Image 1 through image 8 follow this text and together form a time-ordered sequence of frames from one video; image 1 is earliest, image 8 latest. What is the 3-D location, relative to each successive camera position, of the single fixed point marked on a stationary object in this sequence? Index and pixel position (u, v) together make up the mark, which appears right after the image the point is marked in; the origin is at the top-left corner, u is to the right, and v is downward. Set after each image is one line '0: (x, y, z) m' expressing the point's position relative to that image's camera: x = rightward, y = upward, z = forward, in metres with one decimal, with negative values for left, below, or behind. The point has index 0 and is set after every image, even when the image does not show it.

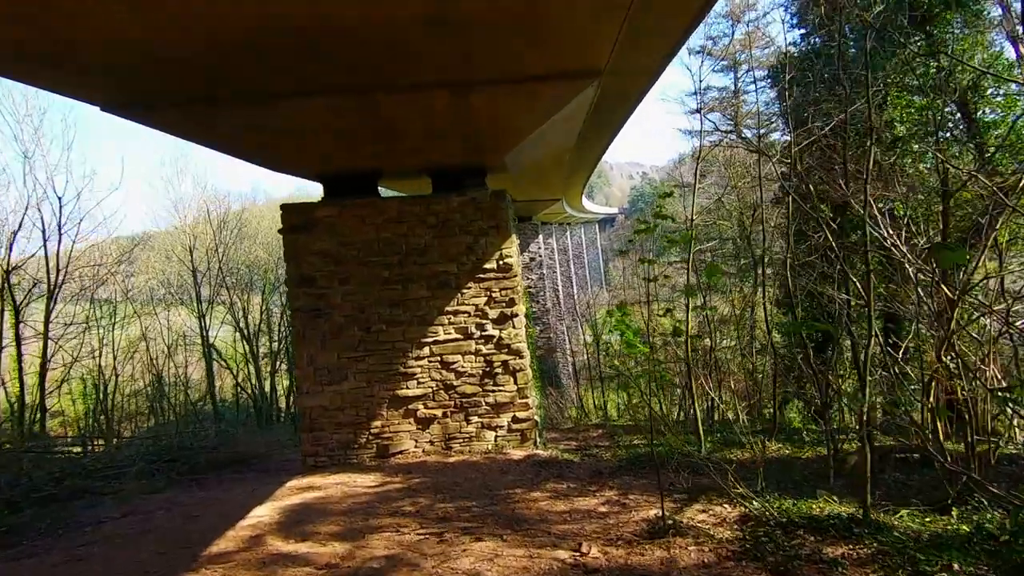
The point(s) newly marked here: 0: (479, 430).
0: (-0.3, -1.5, +5.7) m
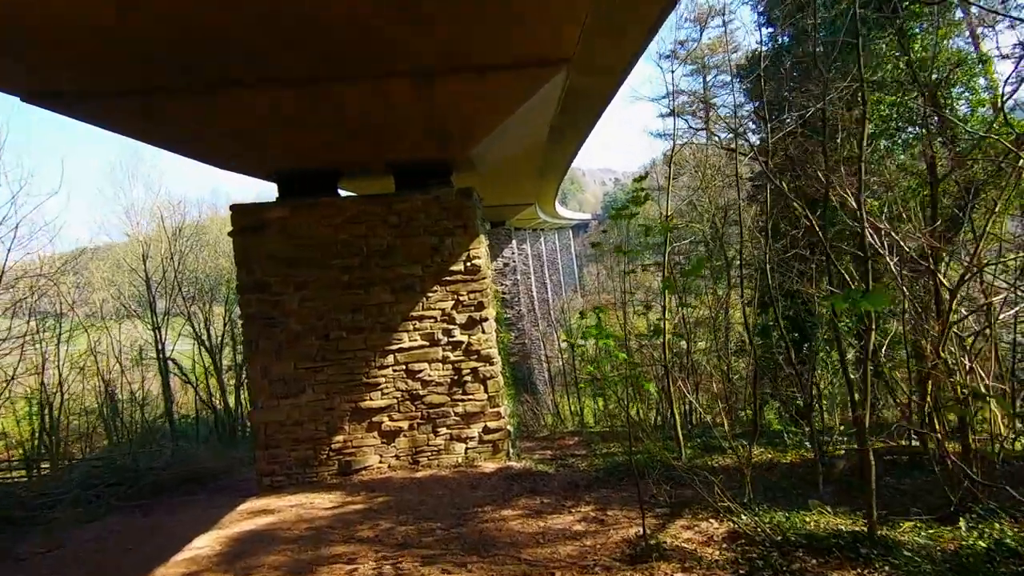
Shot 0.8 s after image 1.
0: (-0.6, -1.5, +5.4) m
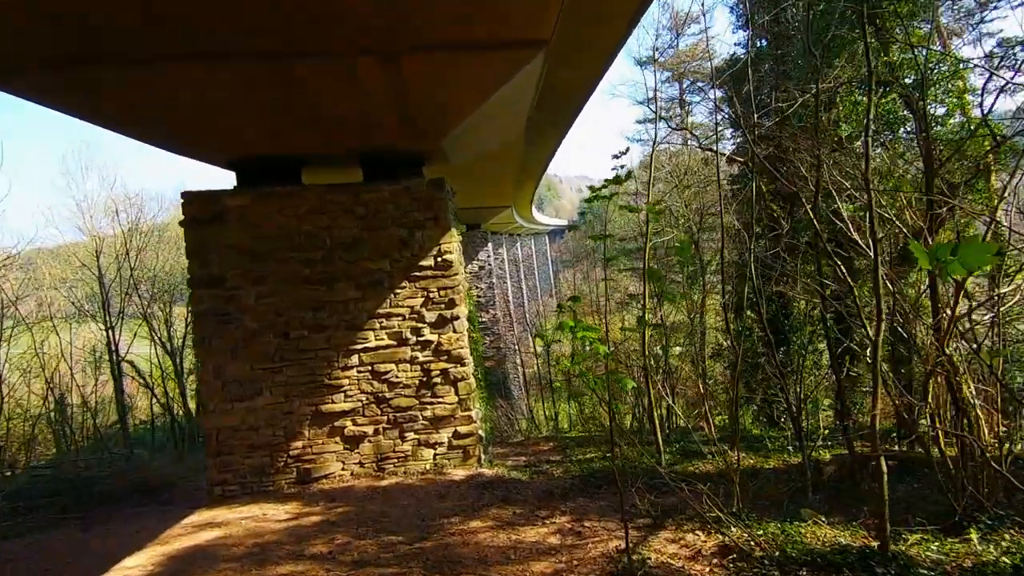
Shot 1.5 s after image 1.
0: (-0.9, -1.5, +5.1) m
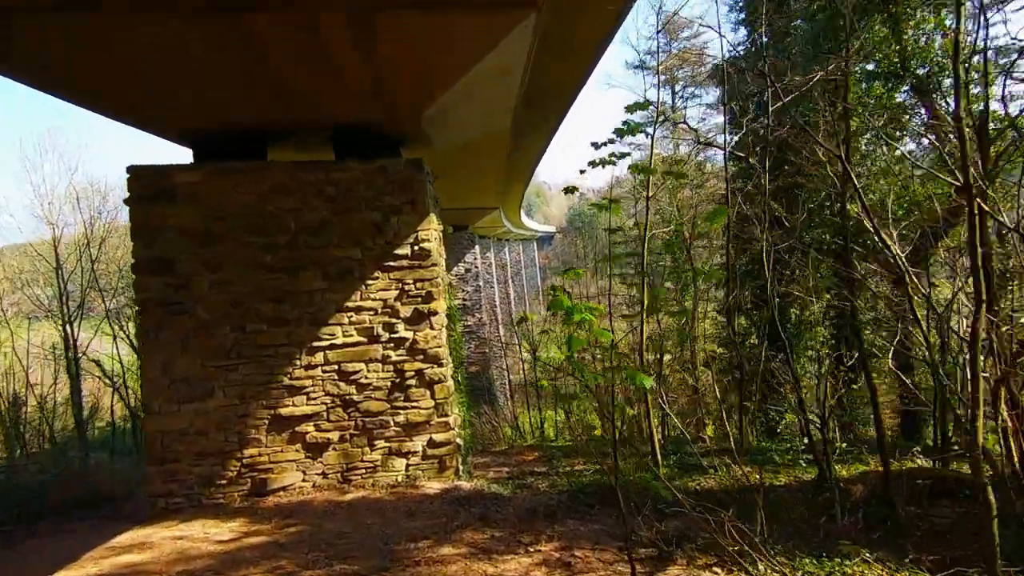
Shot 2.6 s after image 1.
0: (-1.1, -1.4, +4.5) m
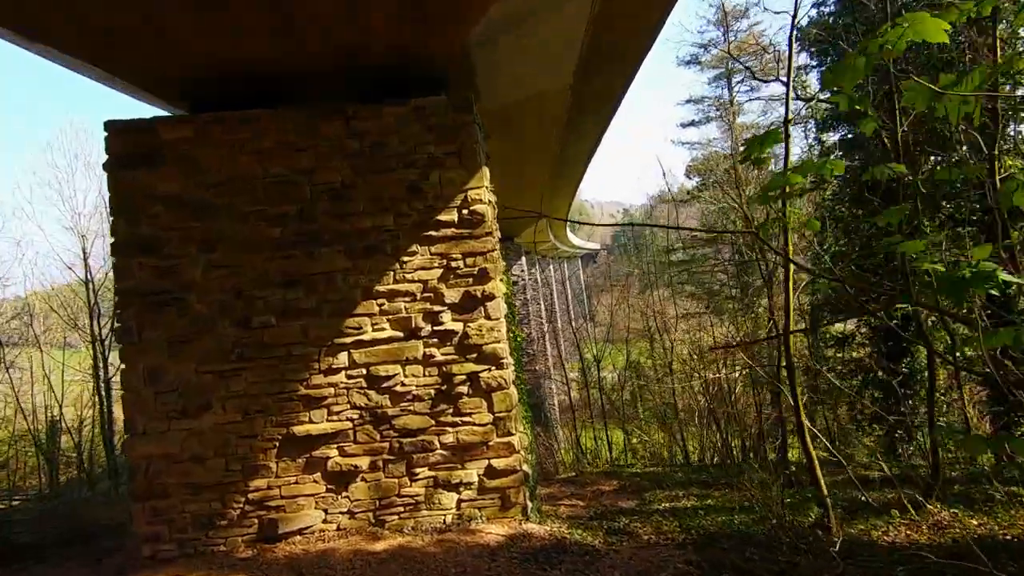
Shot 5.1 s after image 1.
0: (-0.5, -1.3, +3.4) m
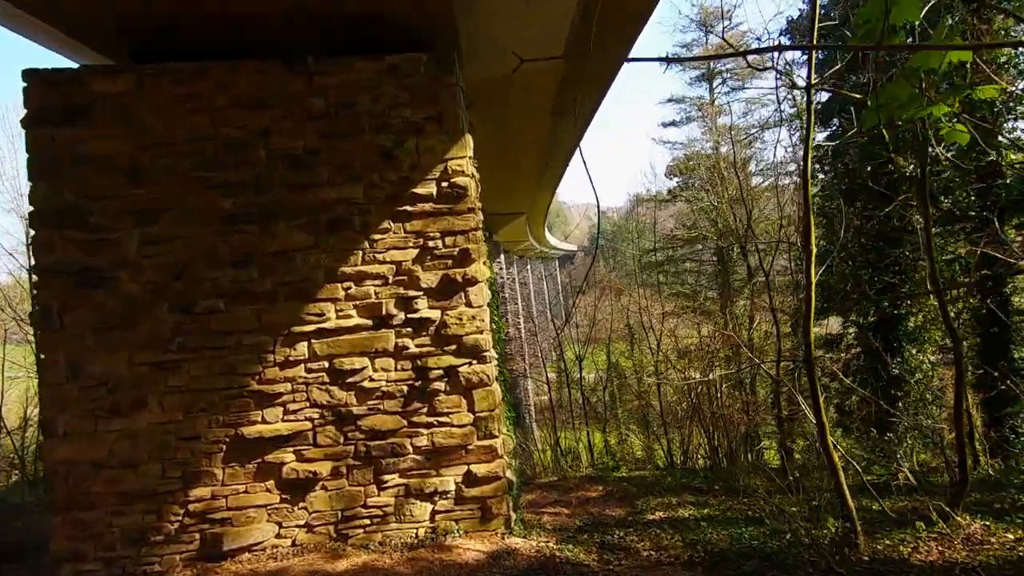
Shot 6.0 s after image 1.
0: (-0.6, -1.2, +3.0) m
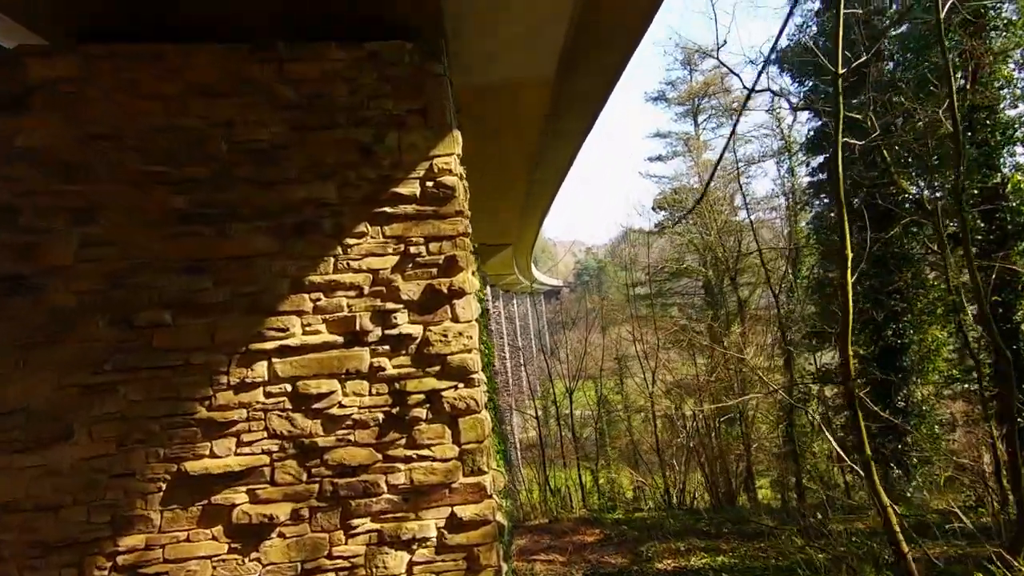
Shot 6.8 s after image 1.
0: (-0.7, -1.2, +2.6) m
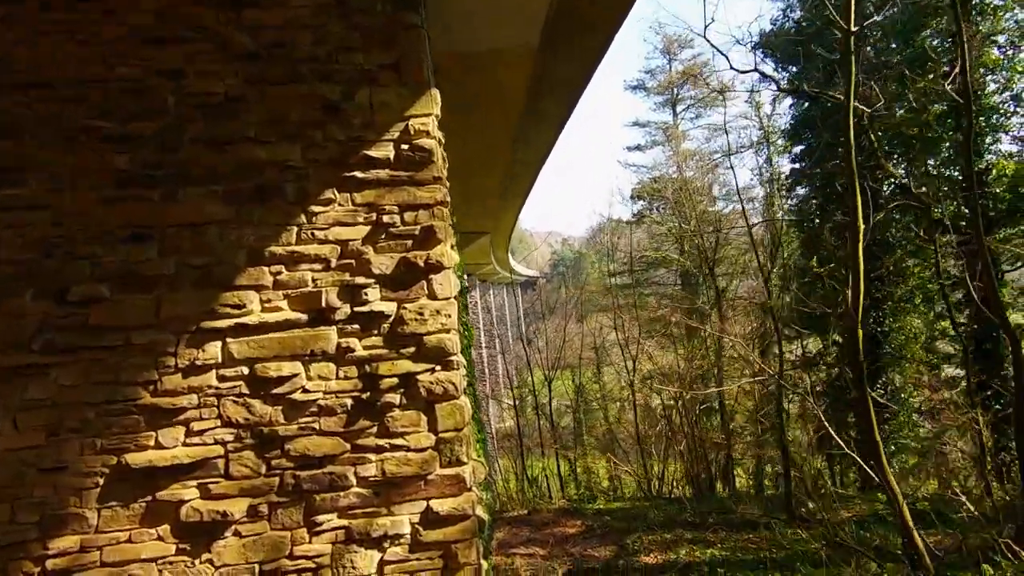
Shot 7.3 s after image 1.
0: (-0.7, -1.1, +2.3) m
